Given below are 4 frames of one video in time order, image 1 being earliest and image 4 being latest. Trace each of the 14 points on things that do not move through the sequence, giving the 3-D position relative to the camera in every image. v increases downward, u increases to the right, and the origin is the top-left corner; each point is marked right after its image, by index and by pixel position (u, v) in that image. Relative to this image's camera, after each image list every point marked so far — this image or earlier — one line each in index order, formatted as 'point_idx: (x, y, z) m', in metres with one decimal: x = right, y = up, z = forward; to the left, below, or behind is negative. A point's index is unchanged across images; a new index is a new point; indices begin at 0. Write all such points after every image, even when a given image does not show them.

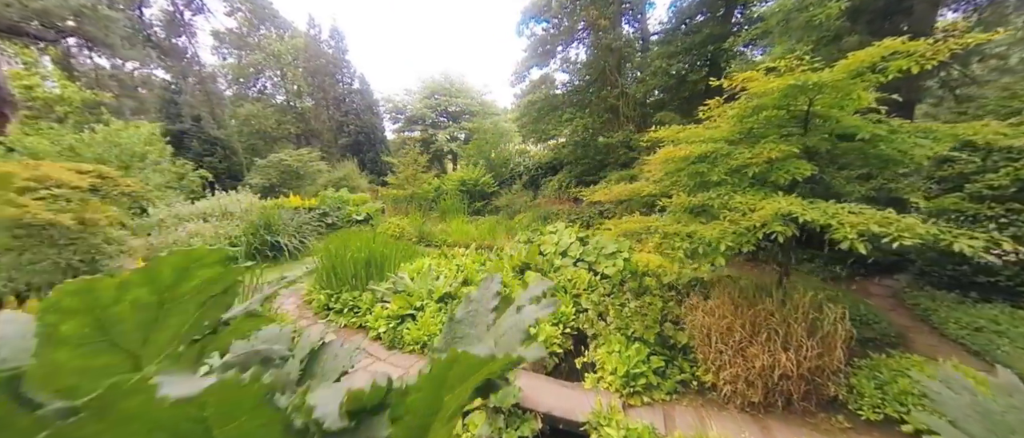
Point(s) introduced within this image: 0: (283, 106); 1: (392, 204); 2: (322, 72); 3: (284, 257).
0: (-8.6, +4.3, +14.1) m
1: (-2.6, +0.3, +8.0) m
2: (-7.2, +5.6, +14.0) m
3: (-3.1, -0.5, +5.0) m
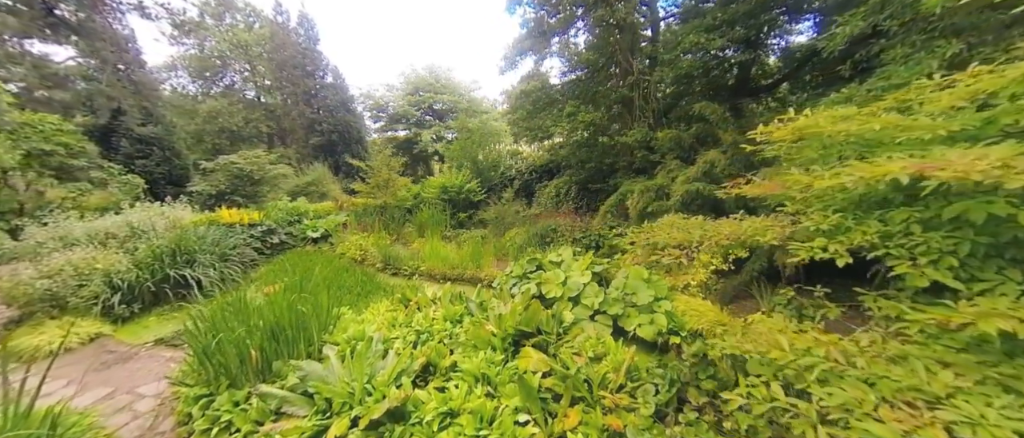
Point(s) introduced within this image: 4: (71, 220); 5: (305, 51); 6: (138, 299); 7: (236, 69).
0: (-8.9, +4.0, +12.7) m
1: (-2.8, +0.1, +6.7) m
2: (-7.6, +5.3, +12.6) m
3: (-3.2, -0.8, +3.7) m
4: (-6.0, 0.0, +5.0) m
5: (-7.2, +5.8, +12.8) m
6: (-3.5, -0.7, +3.5) m
7: (-9.4, +5.1, +12.6) m
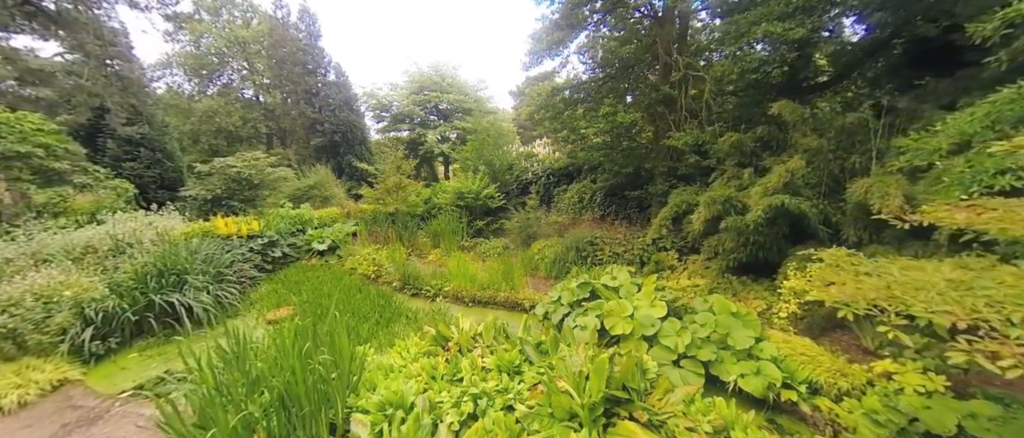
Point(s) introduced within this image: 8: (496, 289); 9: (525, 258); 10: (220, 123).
0: (-8.6, +3.9, +12.1) m
1: (-2.4, -0.1, +6.1) m
2: (-7.2, +5.1, +12.0) m
3: (-2.8, -0.9, +3.1) m
4: (-5.6, -0.2, +4.4) m
5: (-6.8, +5.7, +12.2) m
6: (-3.1, -0.9, +2.9) m
7: (-9.1, +5.0, +12.0) m
8: (-0.2, -0.7, +3.8) m
9: (+0.2, -0.5, +4.5) m
10: (-8.7, +2.9, +11.0) m
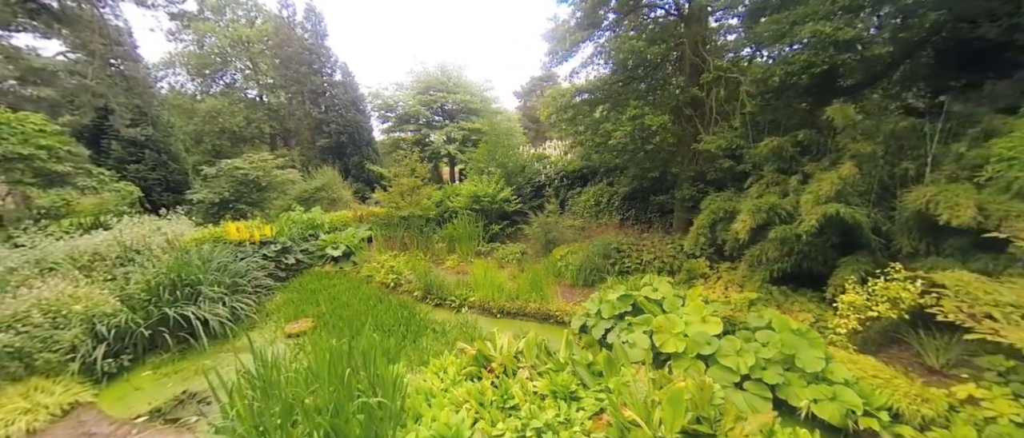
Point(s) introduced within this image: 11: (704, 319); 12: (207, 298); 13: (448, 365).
0: (-8.3, +3.8, +11.9) m
1: (-2.1, -0.1, +6.0) m
2: (-6.9, +5.1, +11.9) m
3: (-2.5, -1.0, +3.0) m
4: (-5.3, -0.2, +4.2) m
5: (-6.5, +5.6, +12.0) m
6: (-2.8, -0.9, +2.7) m
7: (-8.8, +4.9, +11.8) m
8: (+0.1, -0.8, +3.6) m
9: (+0.5, -0.5, +4.3) m
10: (-8.4, +2.8, +10.8) m
11: (+1.3, -0.7, +2.4) m
12: (-2.6, -0.7, +3.2) m
13: (-0.4, -0.9, +2.3) m
